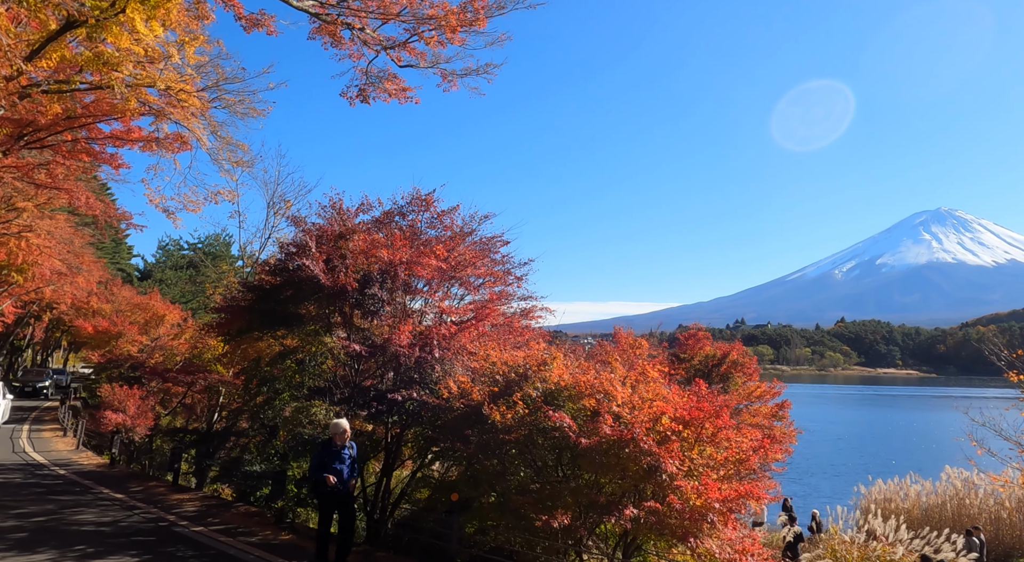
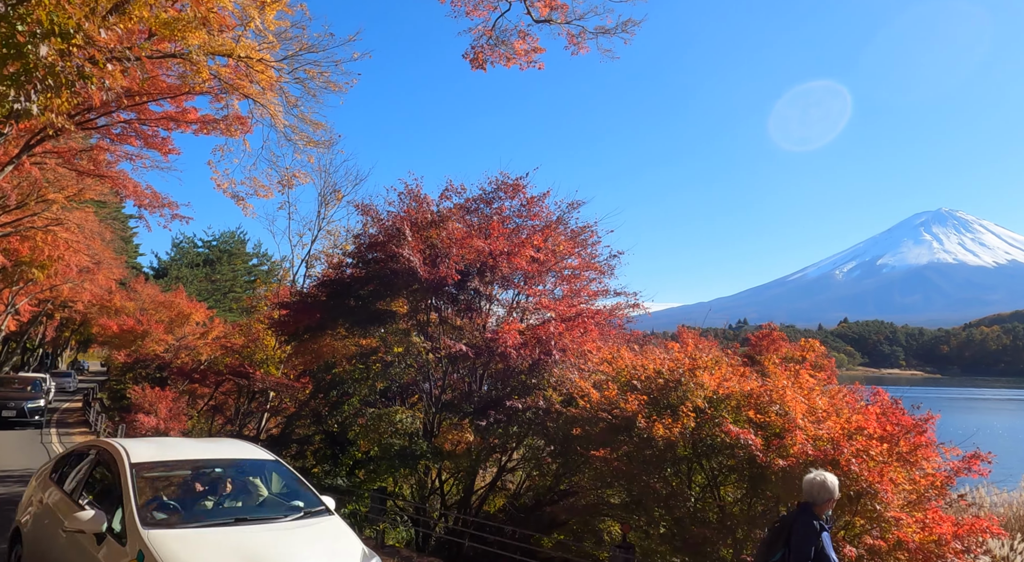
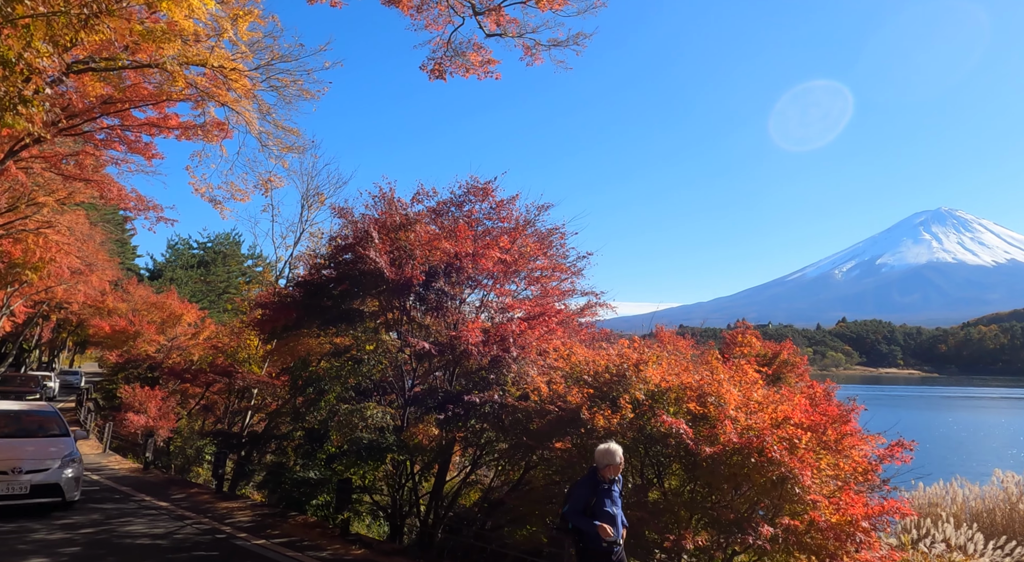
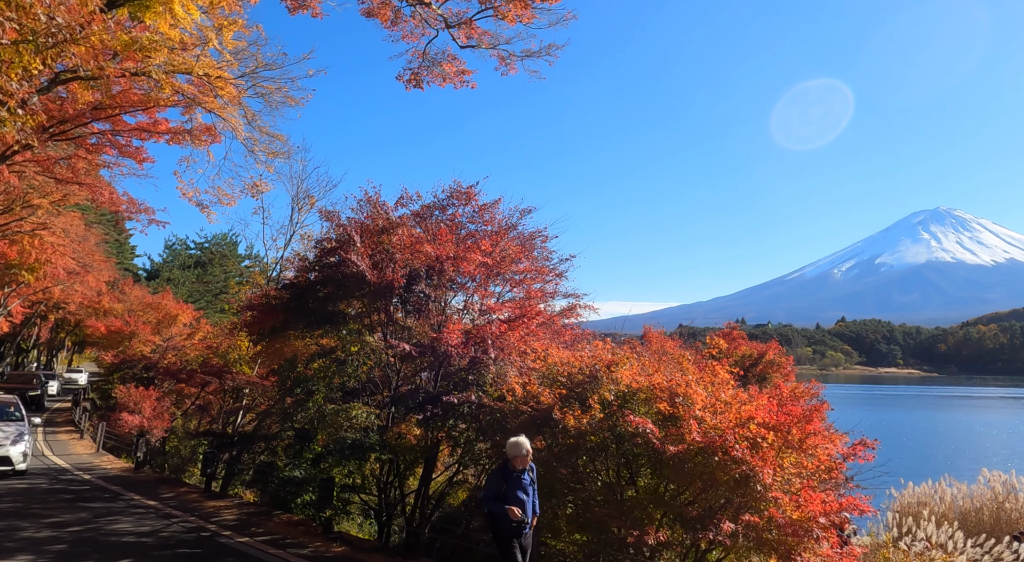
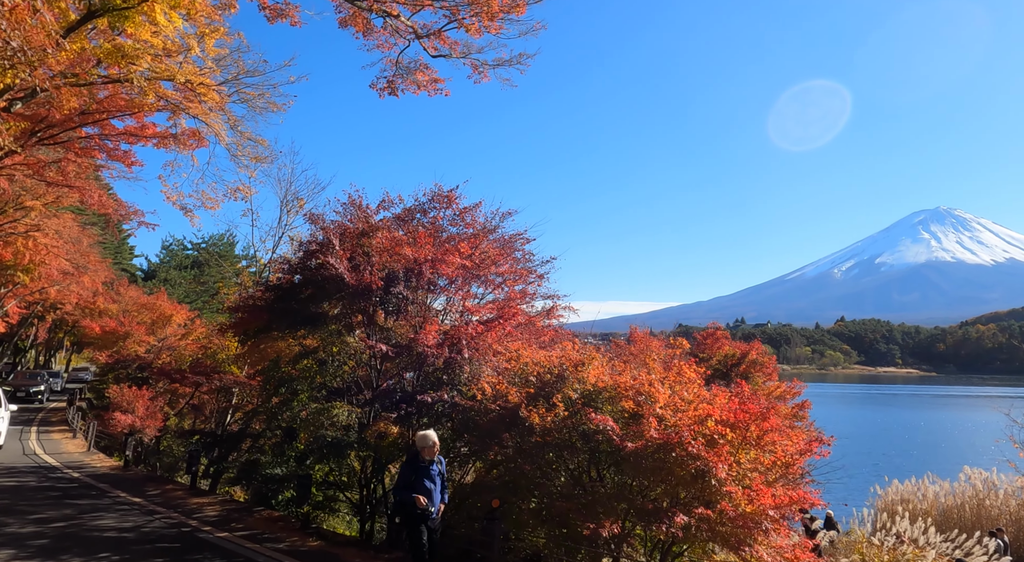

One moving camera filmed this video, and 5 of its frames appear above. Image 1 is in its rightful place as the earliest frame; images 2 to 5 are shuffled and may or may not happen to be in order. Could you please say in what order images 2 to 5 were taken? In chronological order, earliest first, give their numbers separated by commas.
5, 4, 3, 2
